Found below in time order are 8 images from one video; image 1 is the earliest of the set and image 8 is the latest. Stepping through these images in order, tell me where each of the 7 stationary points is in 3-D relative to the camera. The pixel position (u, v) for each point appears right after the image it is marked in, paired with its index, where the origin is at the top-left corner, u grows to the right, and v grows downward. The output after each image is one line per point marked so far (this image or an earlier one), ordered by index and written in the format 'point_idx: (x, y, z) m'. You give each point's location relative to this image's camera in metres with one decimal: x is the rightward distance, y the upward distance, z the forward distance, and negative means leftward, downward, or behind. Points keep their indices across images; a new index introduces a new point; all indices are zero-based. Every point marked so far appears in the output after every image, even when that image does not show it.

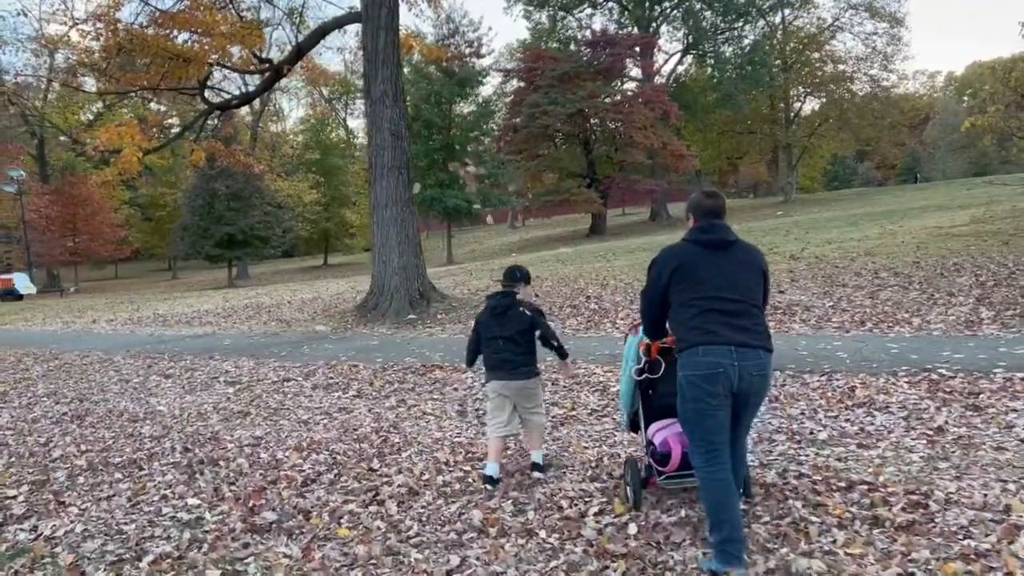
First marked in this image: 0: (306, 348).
0: (-2.6, -0.8, +10.9) m
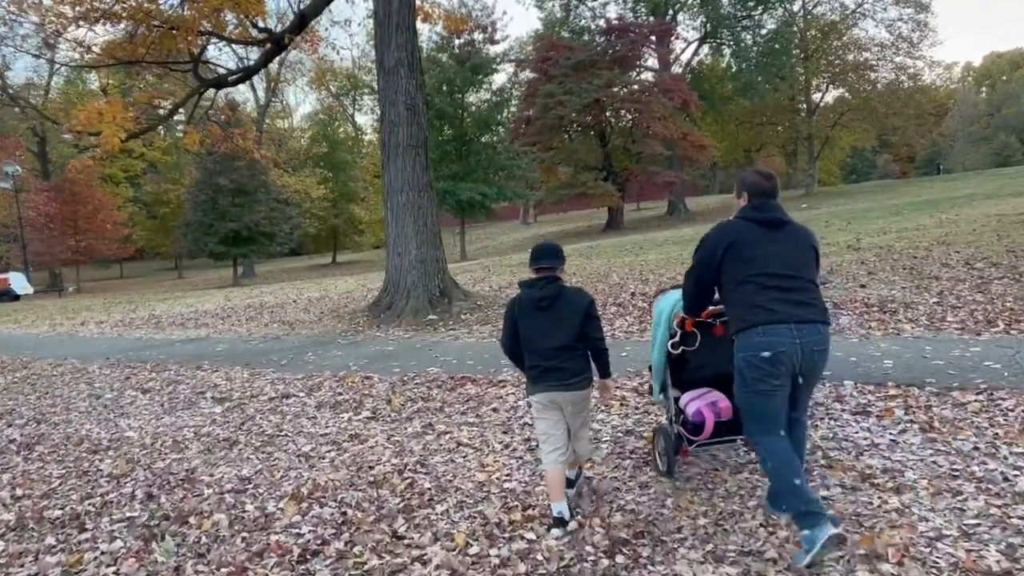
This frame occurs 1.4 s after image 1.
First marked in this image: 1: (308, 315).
0: (-2.2, -0.8, +9.2) m
1: (-3.3, -0.5, +13.6) m
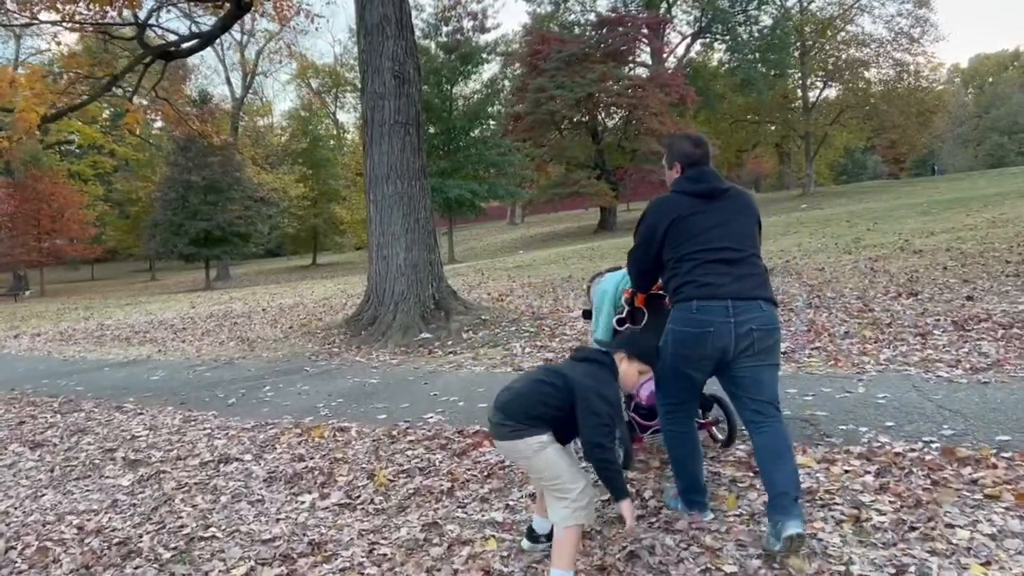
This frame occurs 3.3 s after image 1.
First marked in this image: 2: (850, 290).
0: (-2.0, -0.9, +7.0) m
1: (-3.3, -0.6, +11.4) m
2: (+3.9, 0.0, +9.7) m
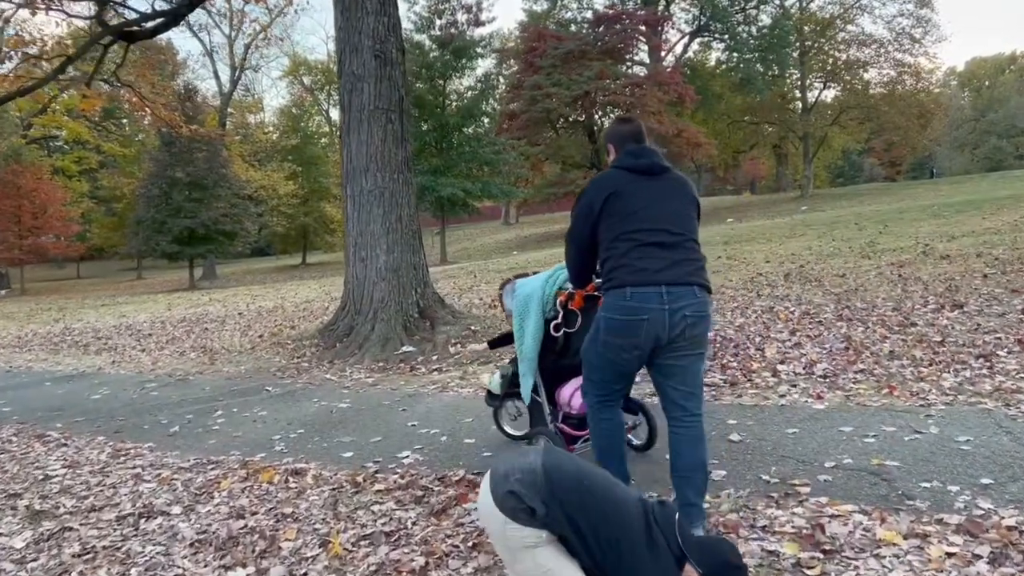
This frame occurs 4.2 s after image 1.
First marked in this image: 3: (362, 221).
0: (-2.1, -1.0, +6.0) m
1: (-3.3, -0.6, +10.3) m
2: (+3.8, -0.1, +8.7) m
3: (-1.5, +0.7, +8.4) m
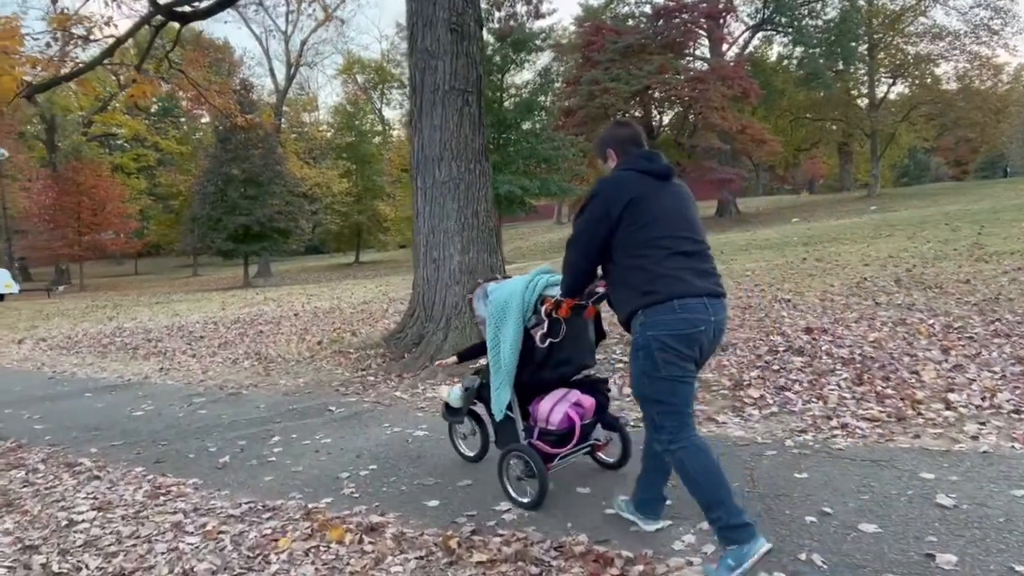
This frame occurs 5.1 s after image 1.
0: (-1.4, -1.0, +5.1) m
1: (-2.4, -0.6, +9.5) m
2: (+4.6, -0.2, +7.4) m
3: (-0.7, +0.6, +7.5) m
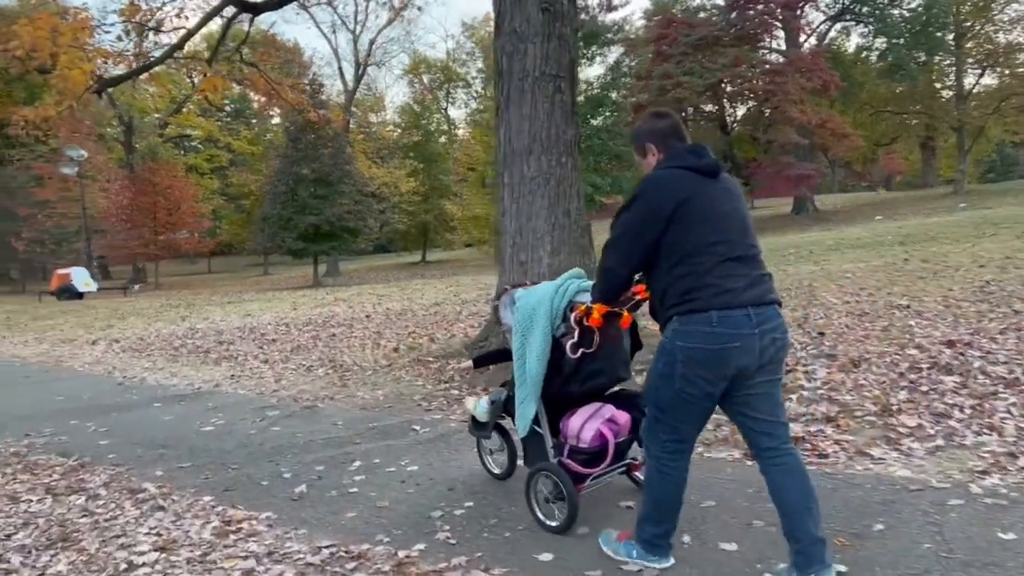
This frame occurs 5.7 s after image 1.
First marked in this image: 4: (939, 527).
0: (-0.8, -1.0, +4.5) m
1: (-1.5, -0.7, +9.0) m
2: (+5.4, -0.3, +6.4) m
3: (+0.1, +0.6, +6.9) m
4: (+1.7, -0.9, +3.3) m
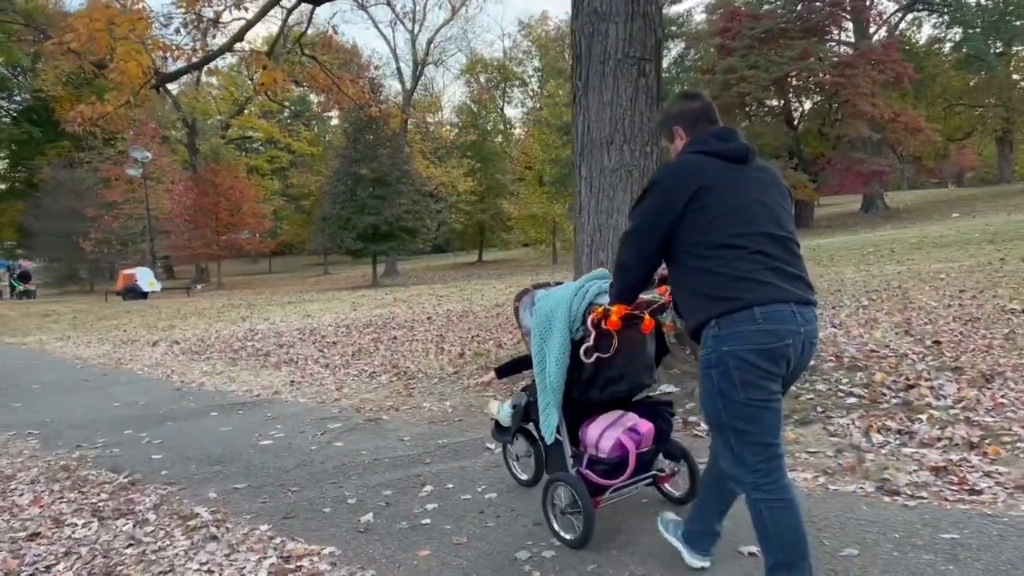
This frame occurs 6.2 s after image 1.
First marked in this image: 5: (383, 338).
0: (-0.4, -1.1, +4.0) m
1: (-0.8, -0.7, +8.5) m
2: (+5.9, -0.3, +5.5) m
3: (+0.7, +0.6, +6.3) m
4: (+2.0, -1.0, +2.7) m
5: (-1.8, -0.7, +11.5) m
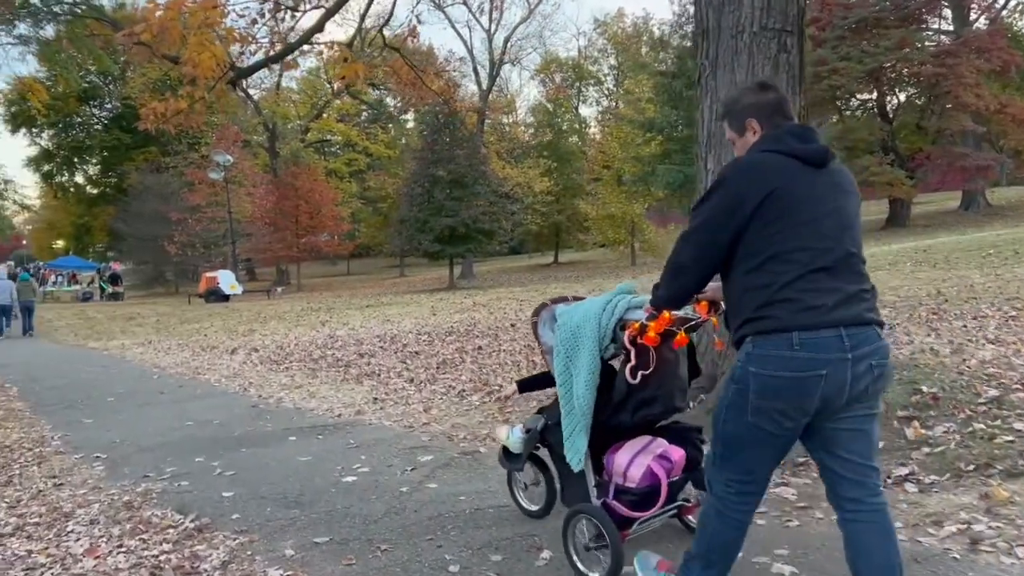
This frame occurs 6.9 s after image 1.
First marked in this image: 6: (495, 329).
0: (+0.1, -1.1, +3.2) m
1: (+0.2, -0.8, +7.7) m
2: (+6.6, -0.4, +4.1) m
3: (+1.4, +0.5, +5.4) m
4: (+2.4, -1.0, +1.7) m
5: (-0.6, -0.8, +10.8) m
6: (-0.2, -0.6, +13.3) m
